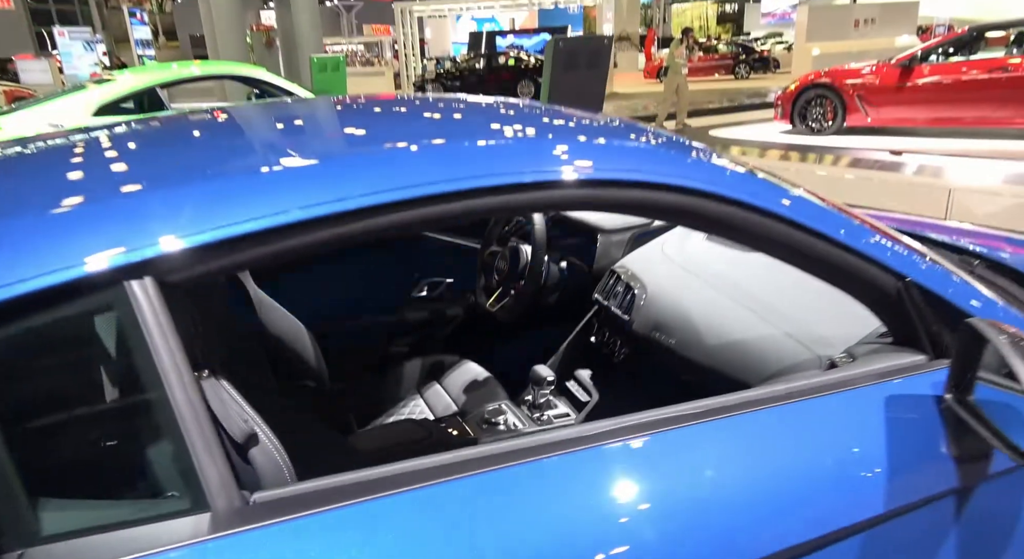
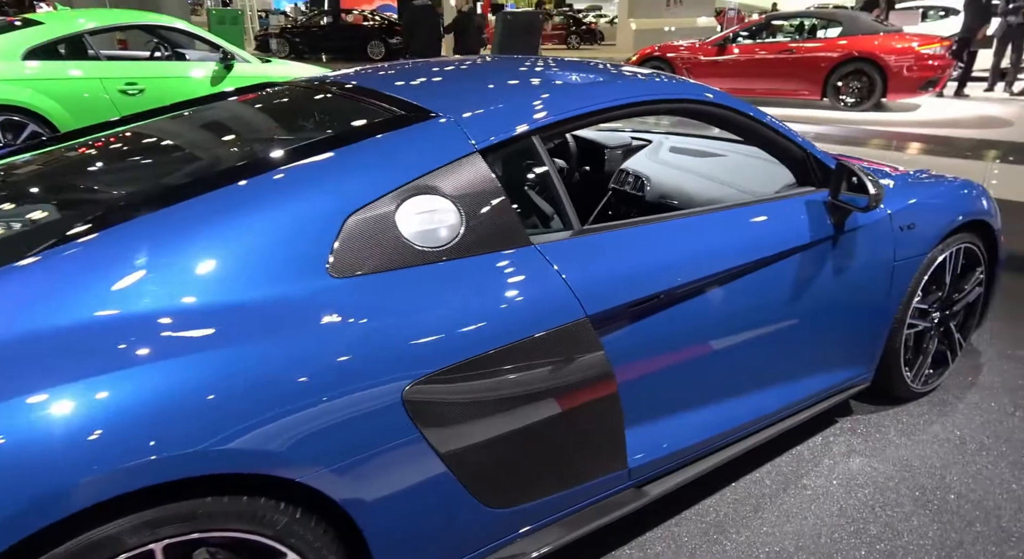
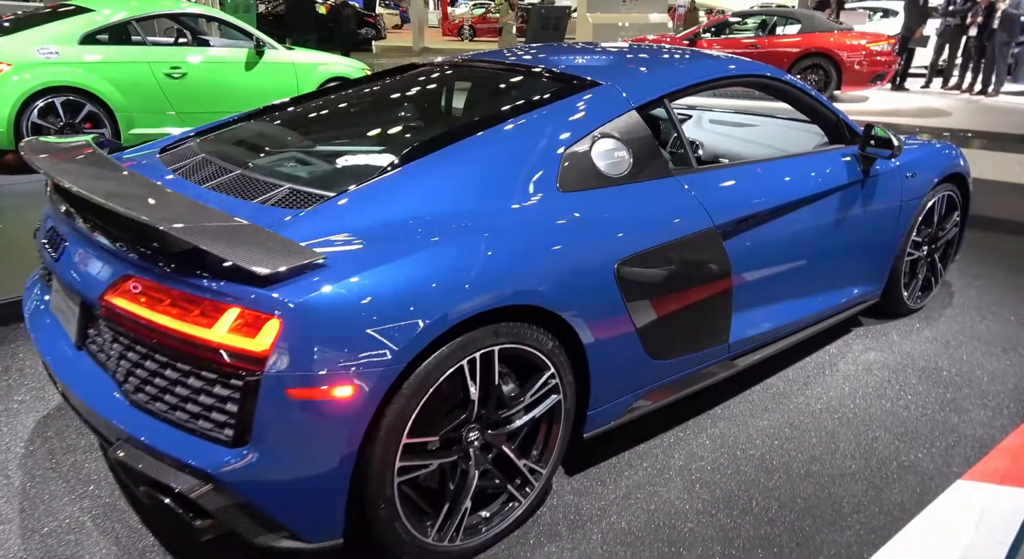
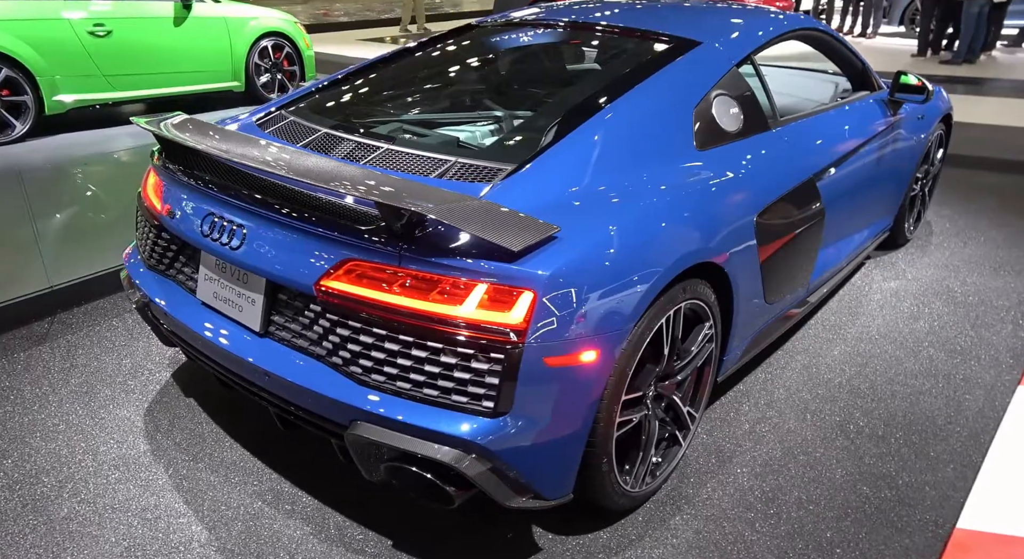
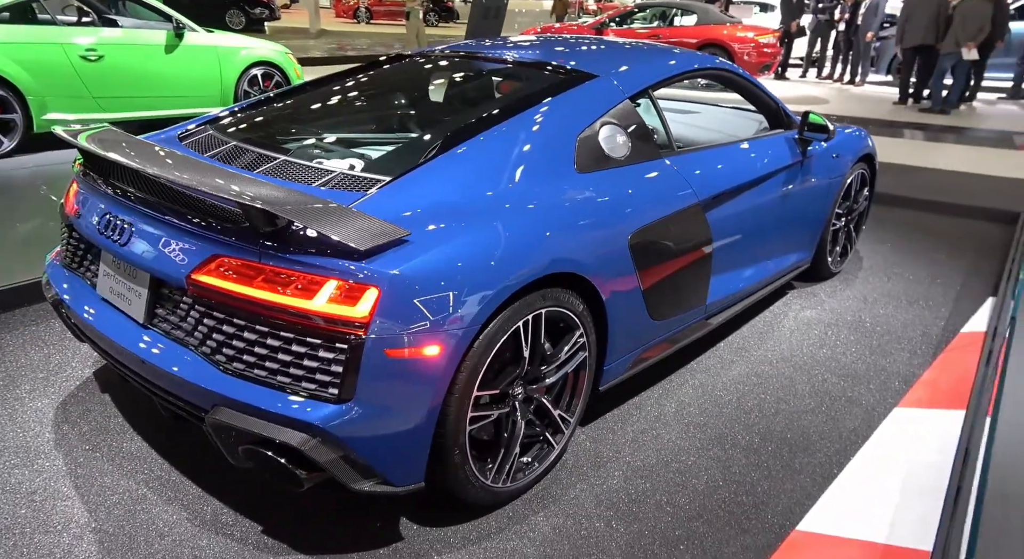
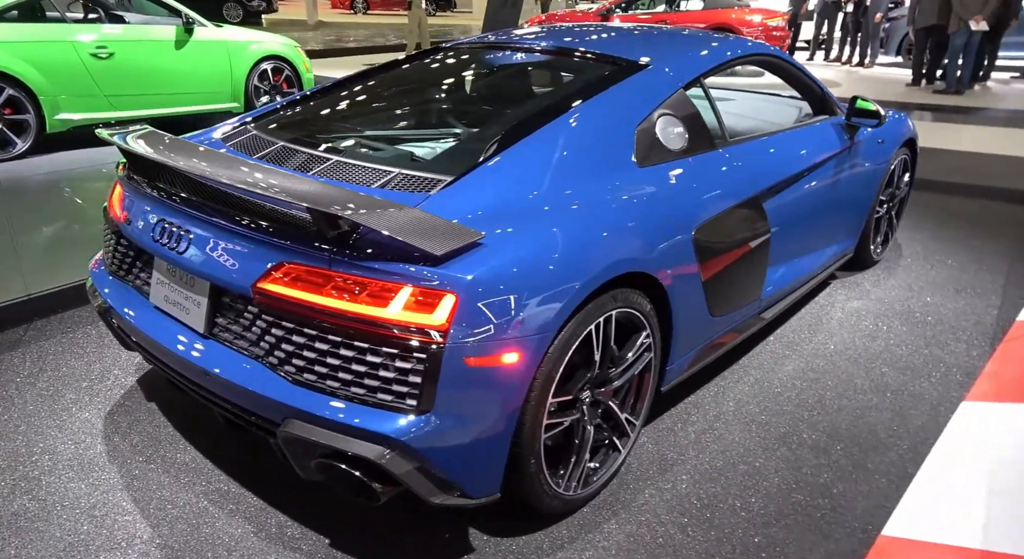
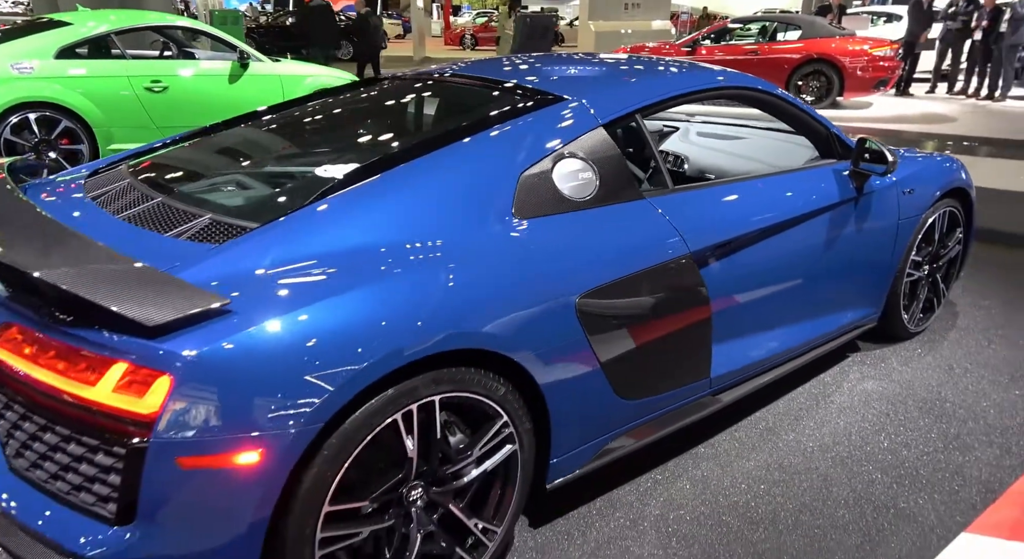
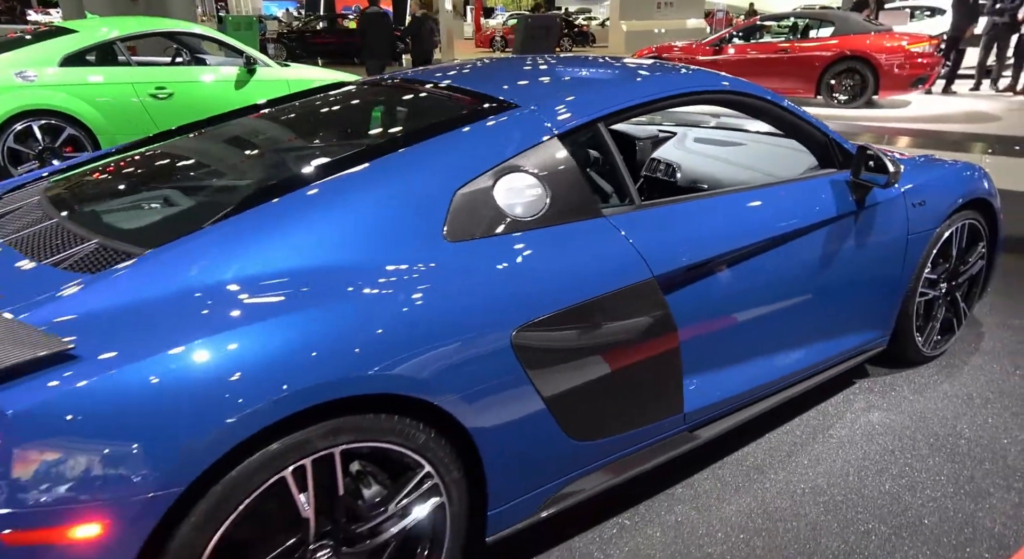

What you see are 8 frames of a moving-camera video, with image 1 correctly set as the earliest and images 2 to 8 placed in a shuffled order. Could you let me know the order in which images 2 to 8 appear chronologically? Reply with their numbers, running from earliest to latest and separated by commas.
2, 8, 7, 3, 5, 6, 4
